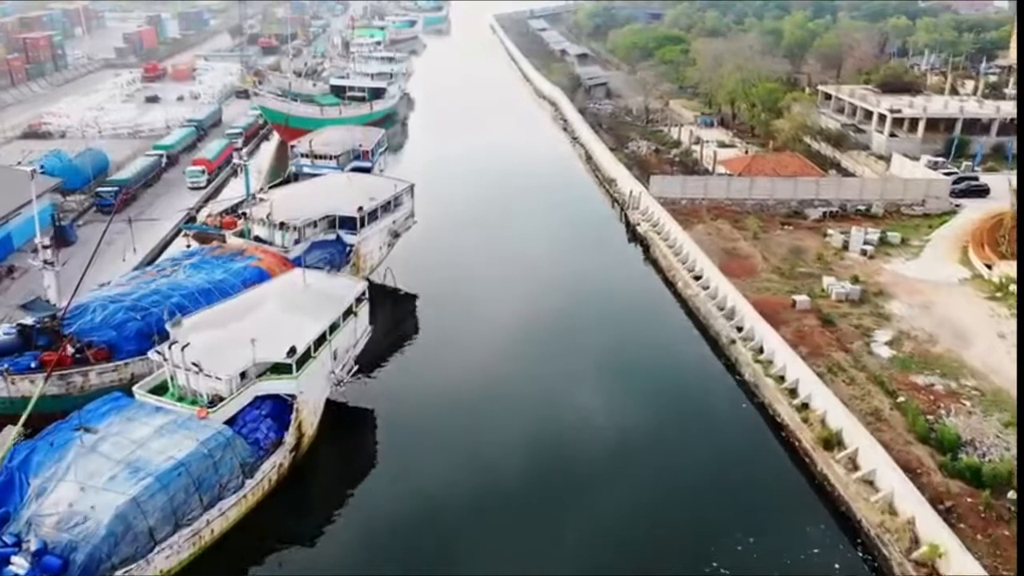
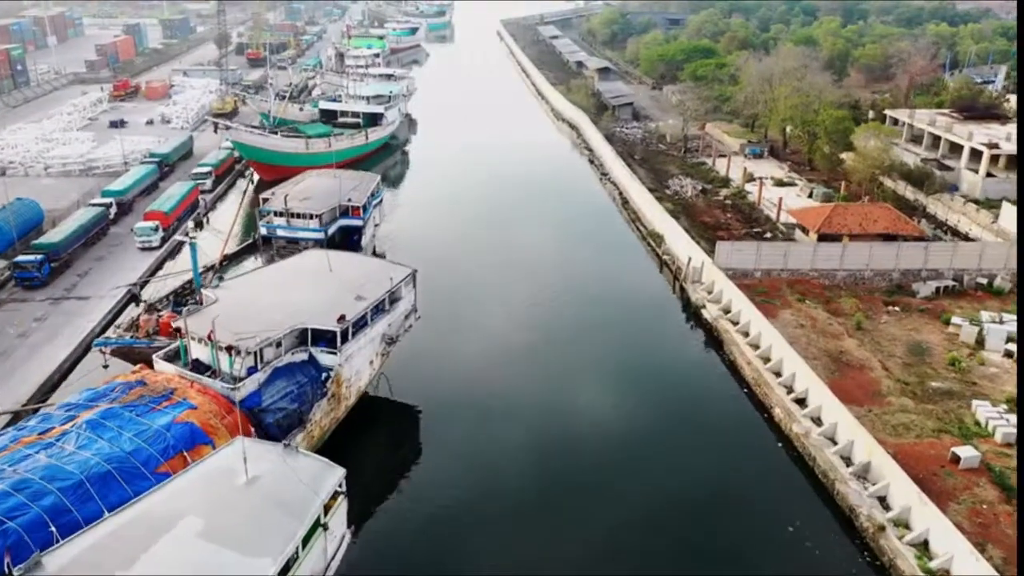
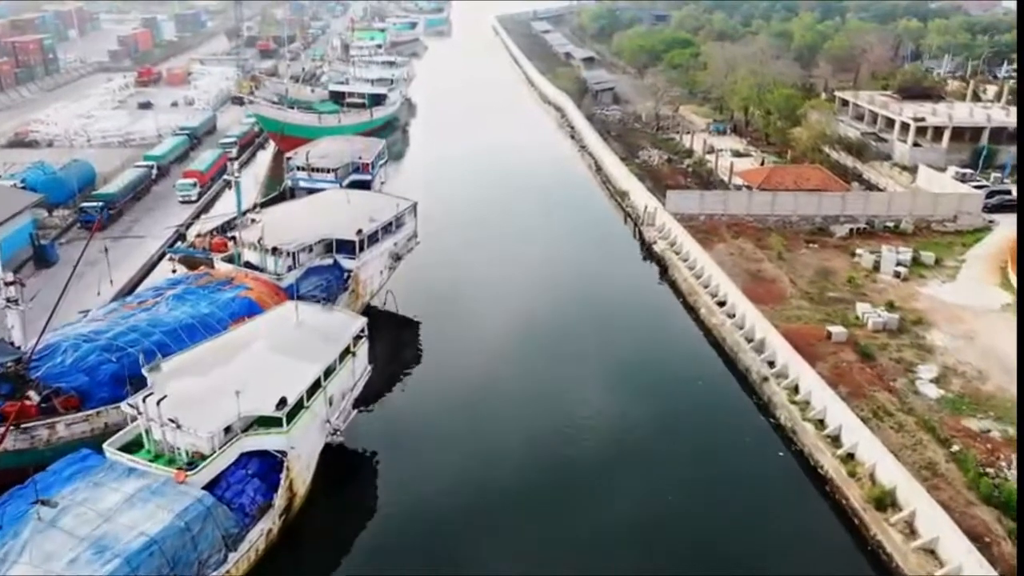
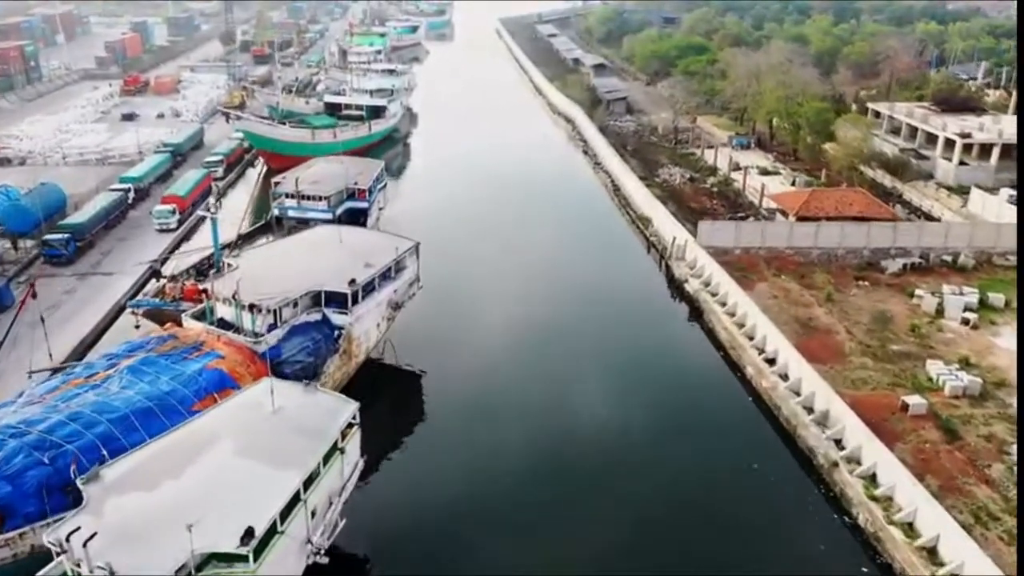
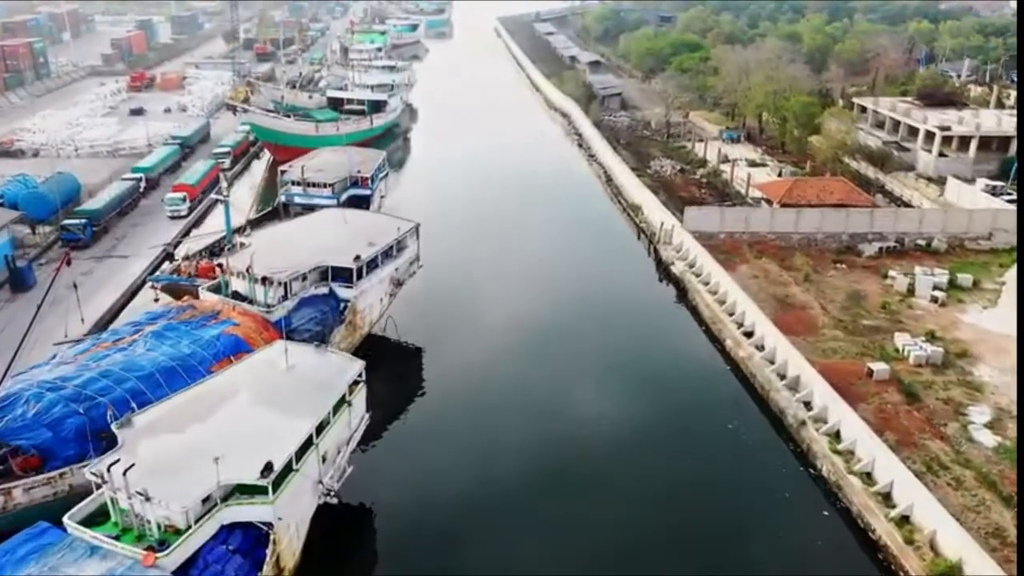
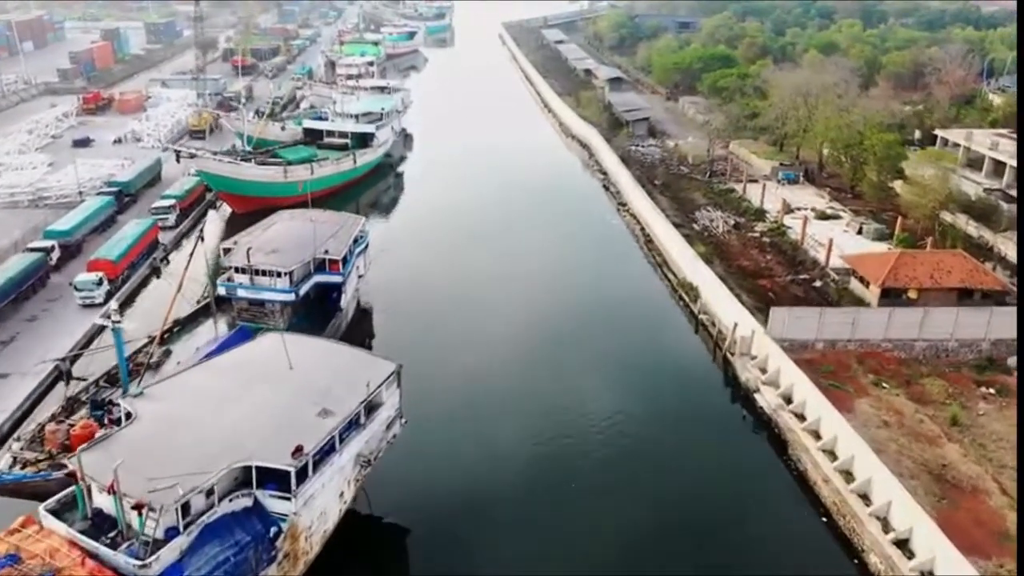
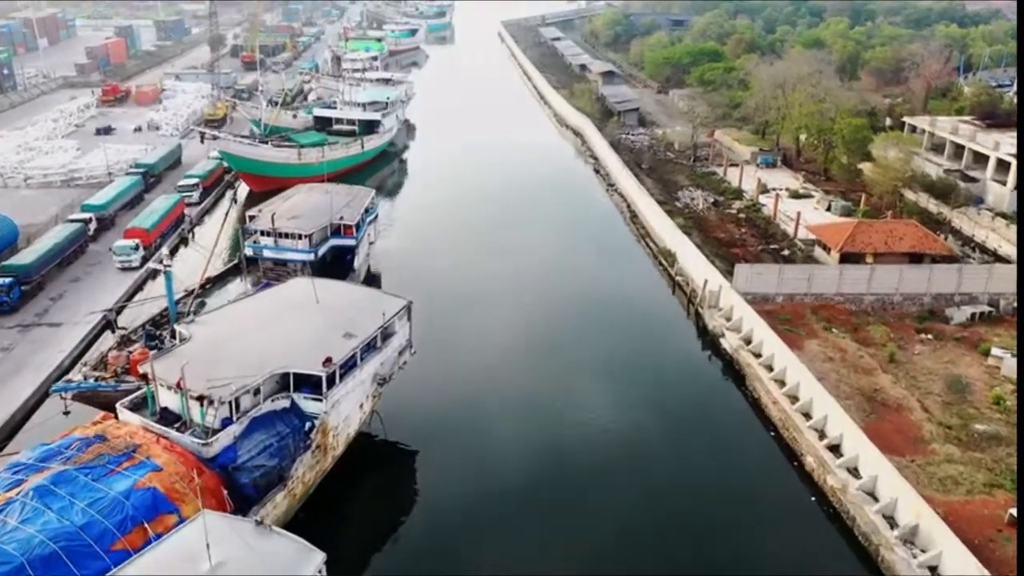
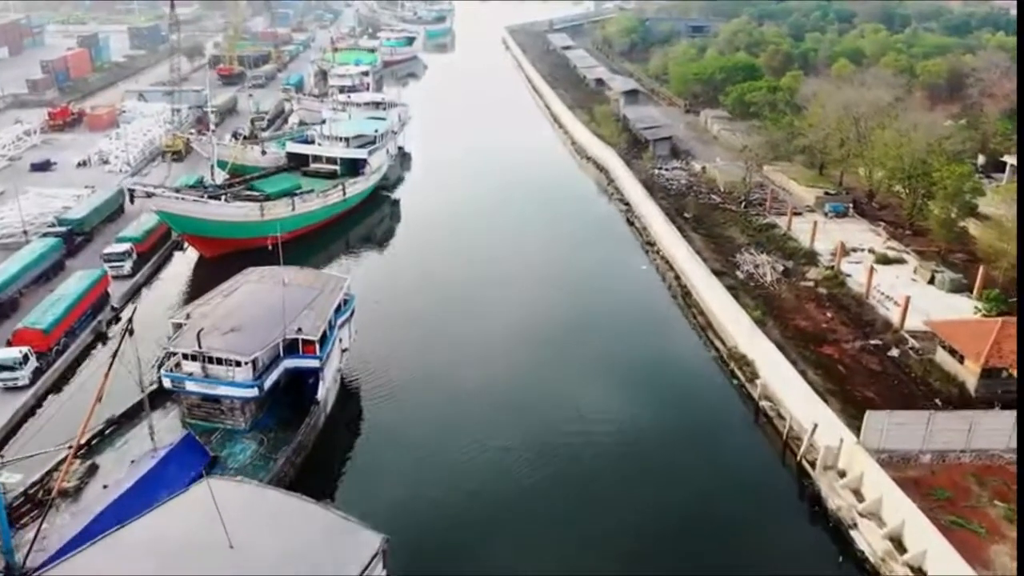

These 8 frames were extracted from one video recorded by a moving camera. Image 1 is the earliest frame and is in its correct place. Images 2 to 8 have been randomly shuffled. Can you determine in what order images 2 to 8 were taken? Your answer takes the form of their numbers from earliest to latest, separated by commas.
3, 5, 4, 2, 7, 6, 8
